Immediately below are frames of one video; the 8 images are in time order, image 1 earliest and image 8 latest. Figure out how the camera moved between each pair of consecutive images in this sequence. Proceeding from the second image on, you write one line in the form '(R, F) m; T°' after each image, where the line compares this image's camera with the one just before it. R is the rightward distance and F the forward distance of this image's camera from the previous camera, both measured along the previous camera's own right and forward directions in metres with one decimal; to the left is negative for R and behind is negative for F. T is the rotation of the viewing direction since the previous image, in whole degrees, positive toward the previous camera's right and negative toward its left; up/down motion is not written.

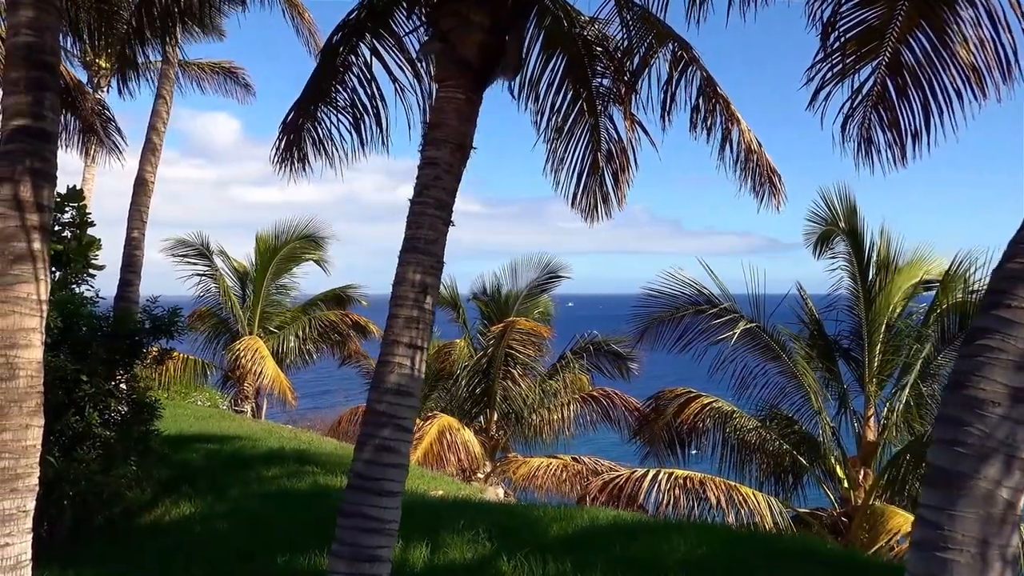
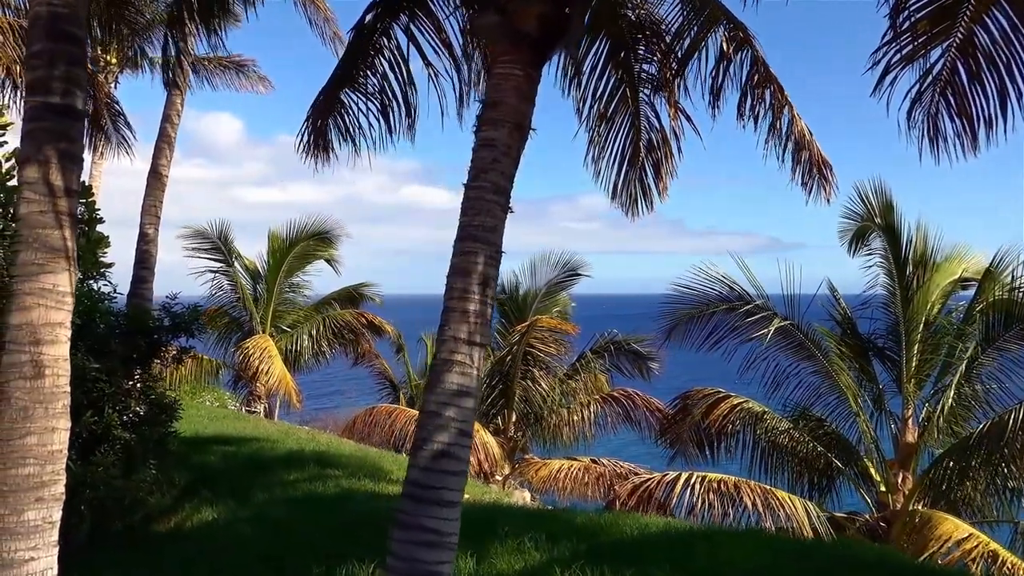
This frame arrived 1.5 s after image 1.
(-0.3, +0.3) m; 0°
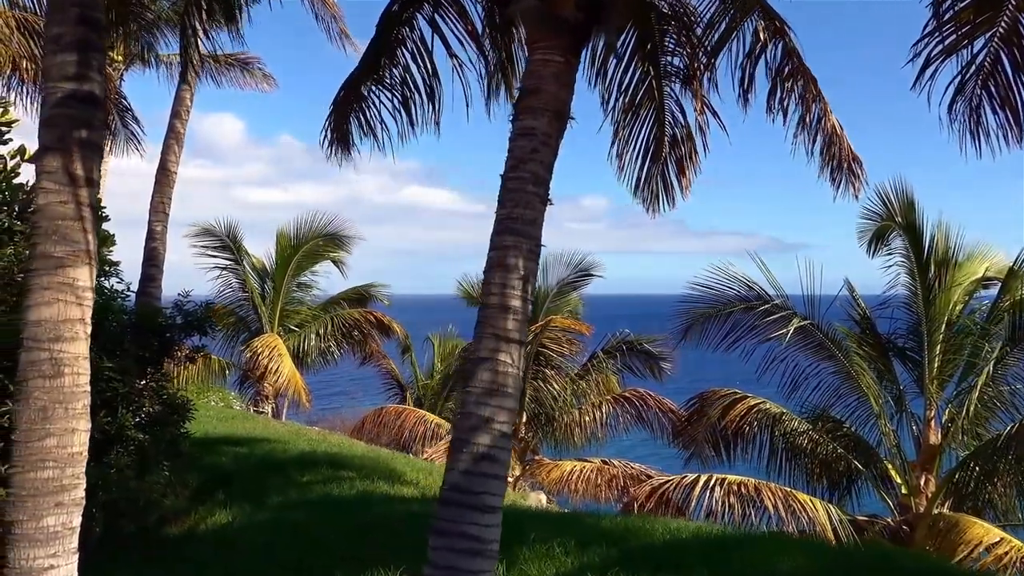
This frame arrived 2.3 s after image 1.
(-0.2, +0.2) m; 0°
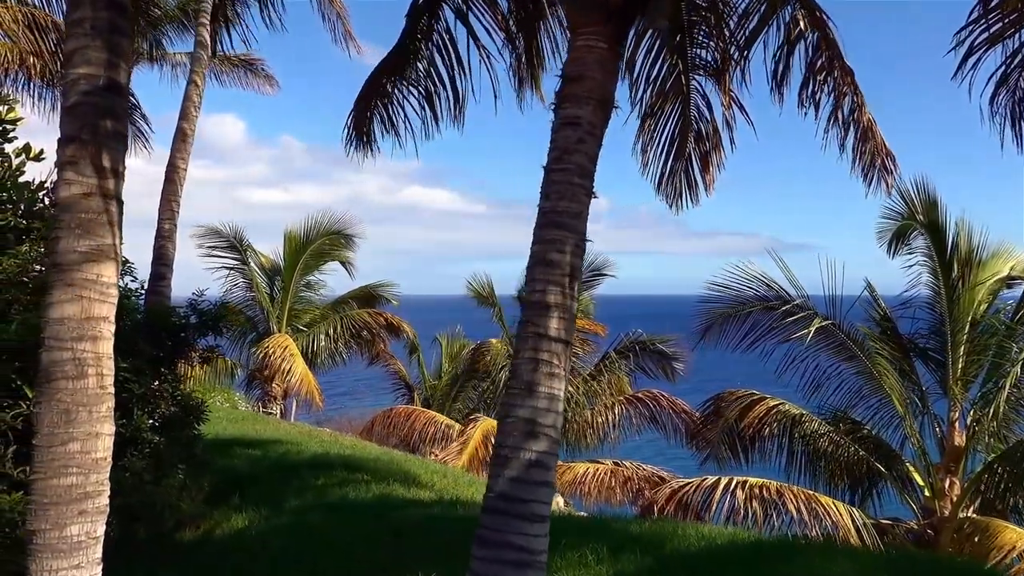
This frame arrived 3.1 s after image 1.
(-0.2, +0.2) m; 0°
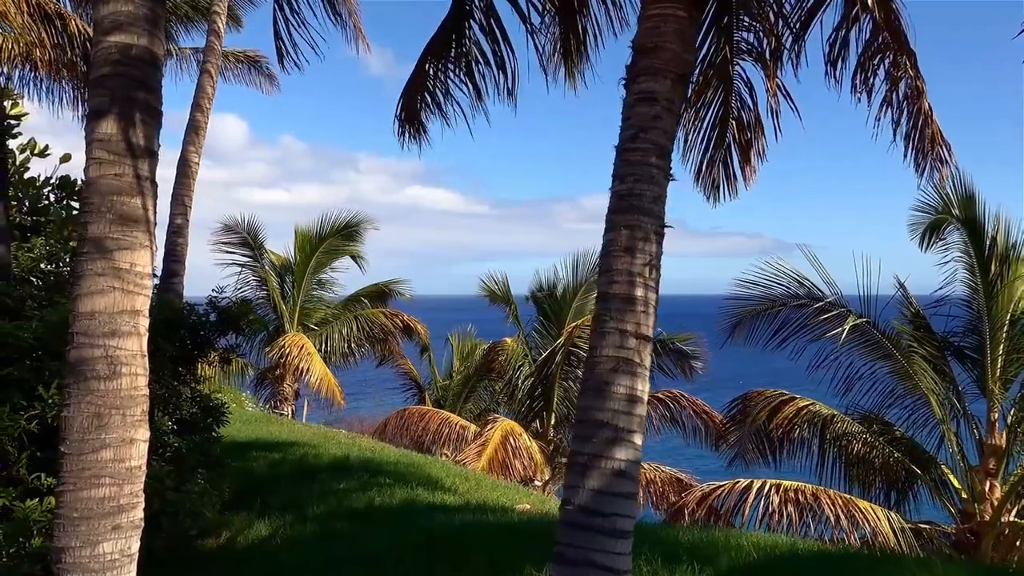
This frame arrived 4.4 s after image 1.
(-0.3, +0.3) m; 0°
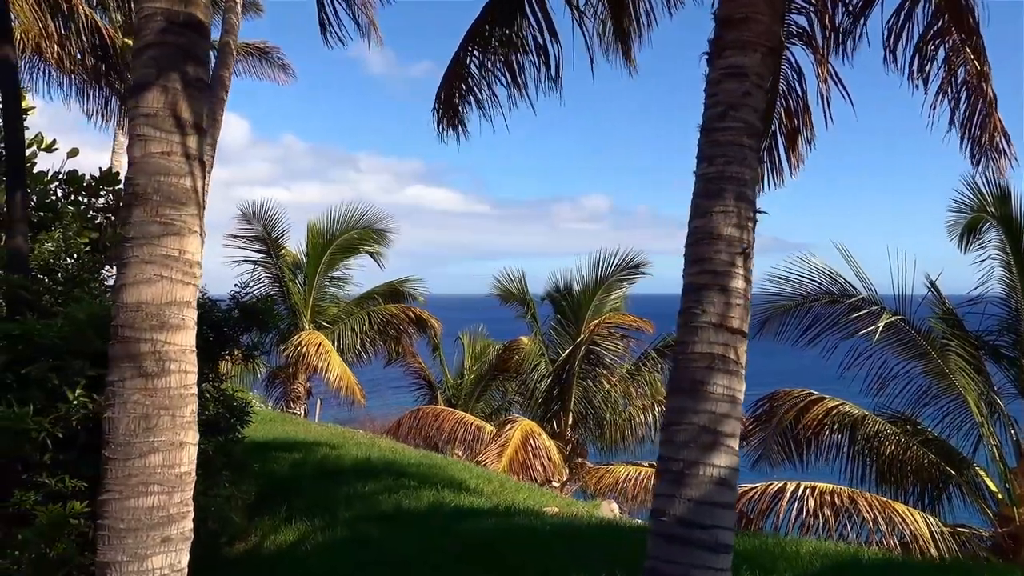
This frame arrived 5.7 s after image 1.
(-0.3, +0.2) m; 0°
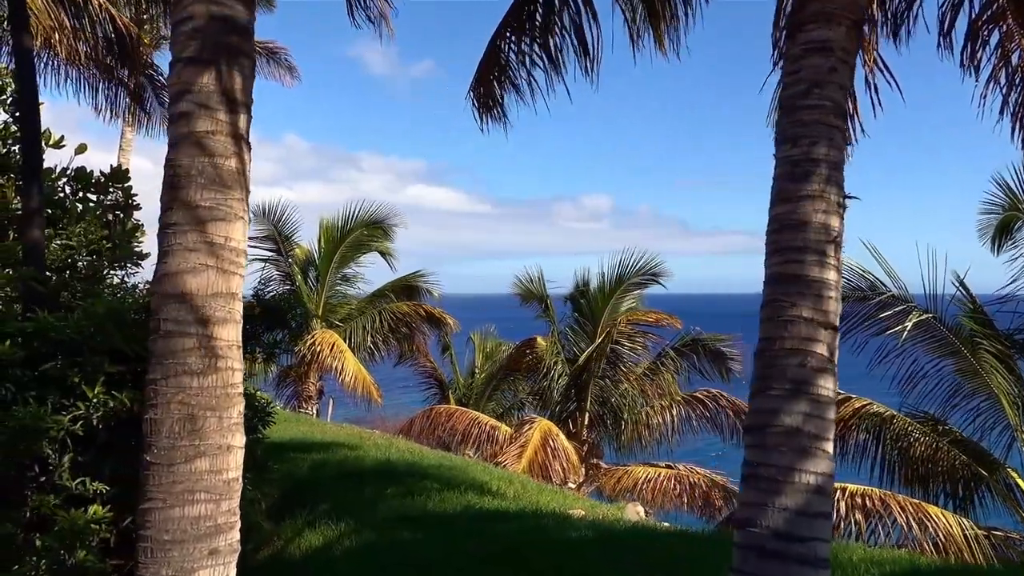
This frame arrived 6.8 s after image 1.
(-0.2, +0.2) m; 0°
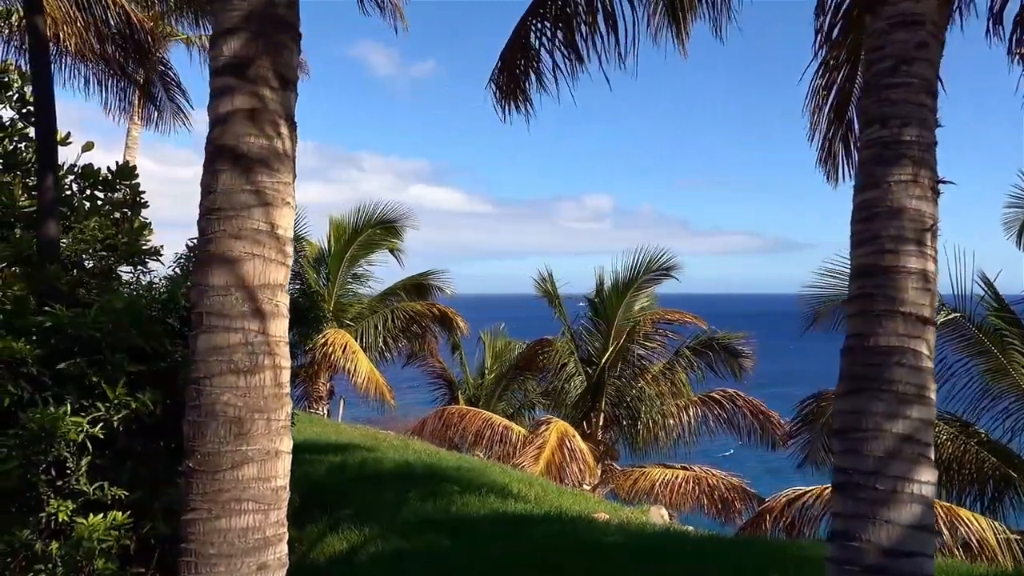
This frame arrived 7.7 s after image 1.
(-0.2, +0.2) m; 0°
